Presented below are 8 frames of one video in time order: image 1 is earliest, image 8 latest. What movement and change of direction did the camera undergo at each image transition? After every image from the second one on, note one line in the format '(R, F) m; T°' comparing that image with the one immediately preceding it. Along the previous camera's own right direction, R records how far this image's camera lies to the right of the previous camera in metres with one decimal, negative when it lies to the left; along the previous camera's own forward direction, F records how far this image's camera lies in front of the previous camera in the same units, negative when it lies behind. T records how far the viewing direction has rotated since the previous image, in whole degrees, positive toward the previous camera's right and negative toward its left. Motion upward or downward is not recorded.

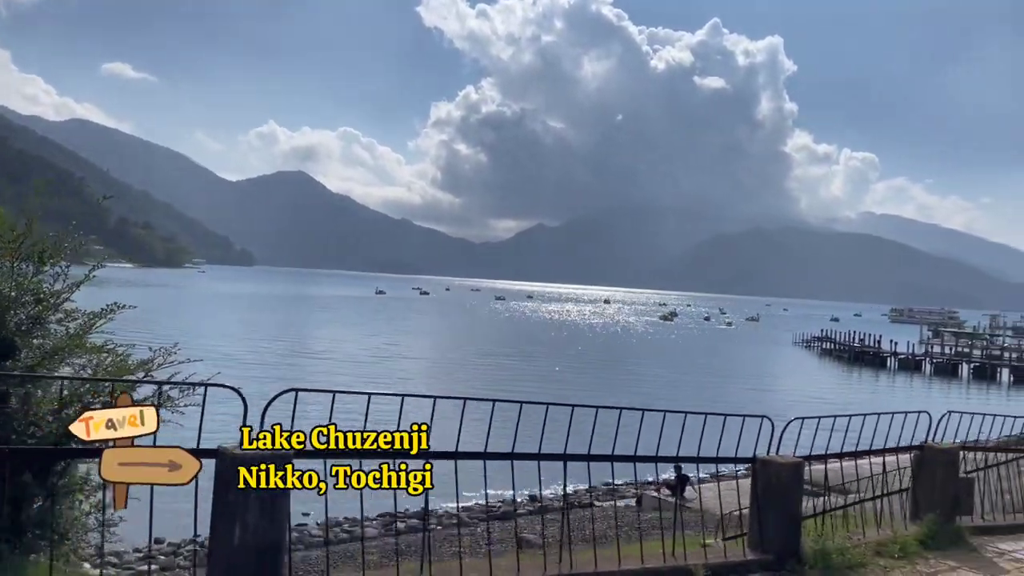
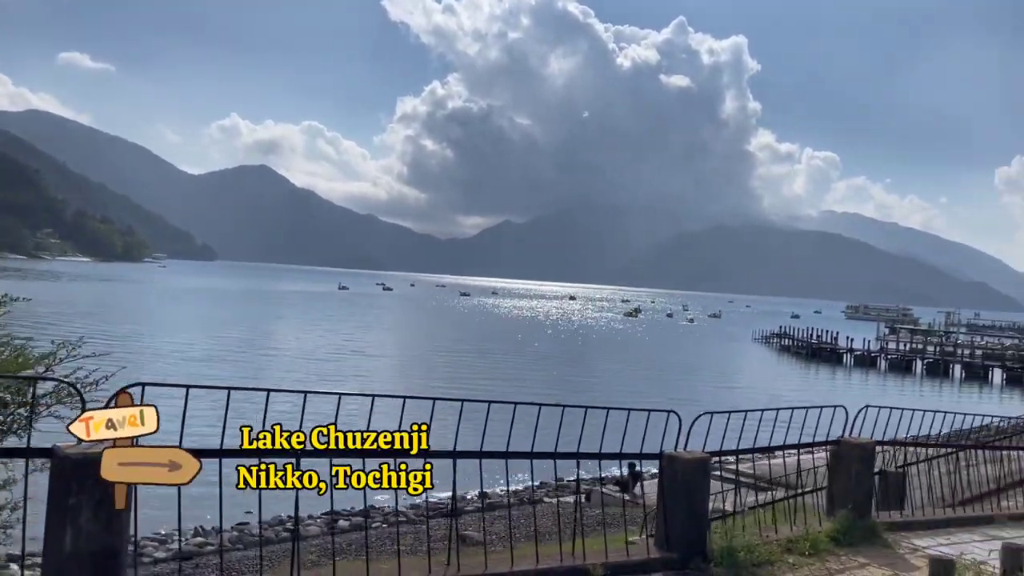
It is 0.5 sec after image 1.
(+0.5, +0.2) m; +2°
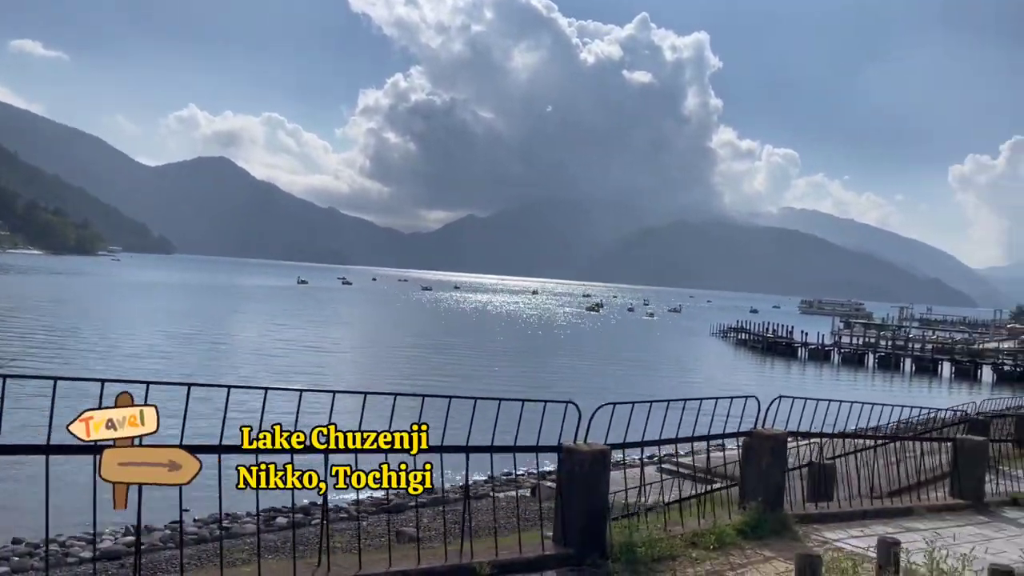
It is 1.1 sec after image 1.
(+0.5, +0.3) m; +3°
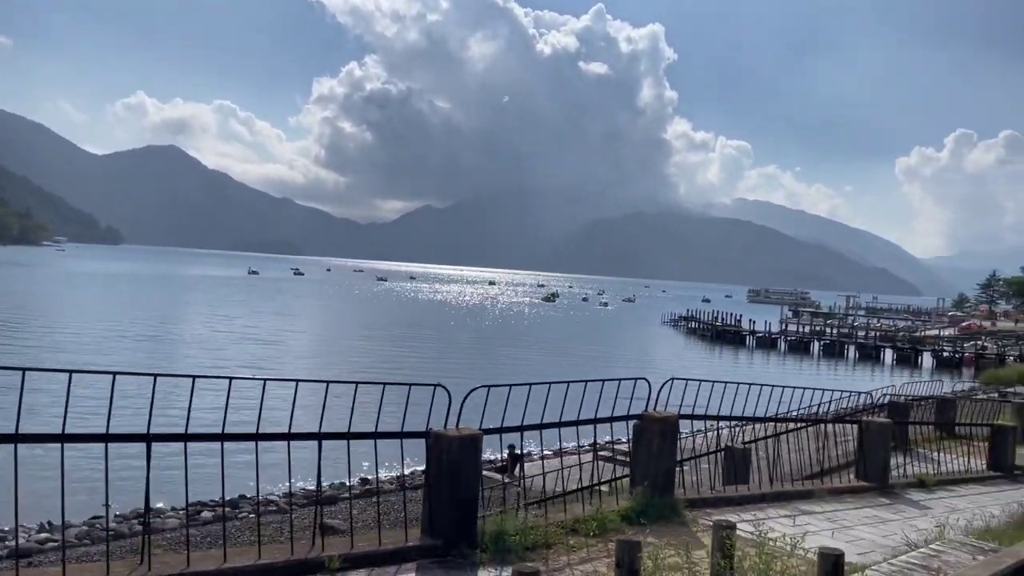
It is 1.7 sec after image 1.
(+0.7, +0.3) m; +3°
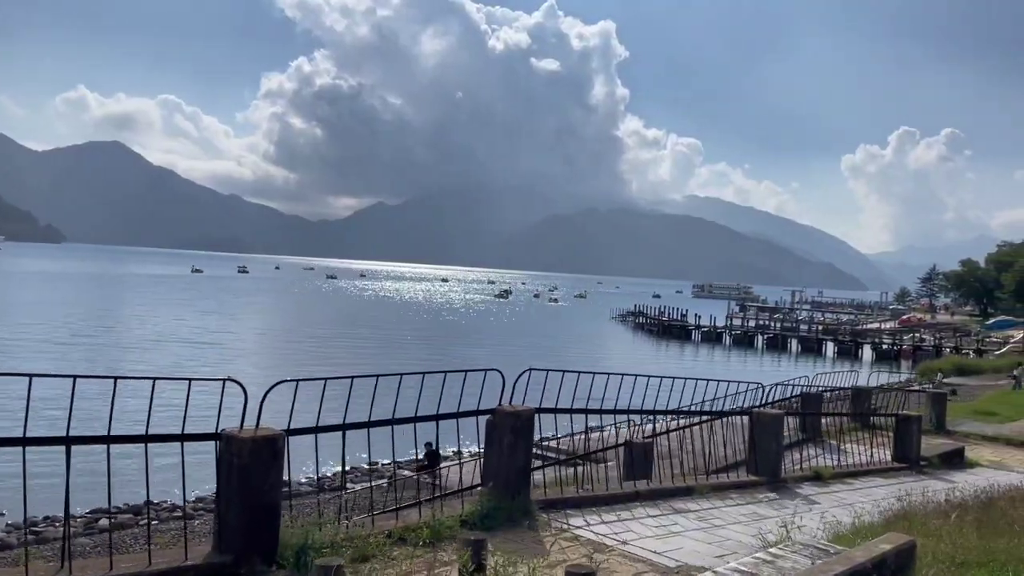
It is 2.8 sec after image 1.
(+1.0, +0.6) m; +3°
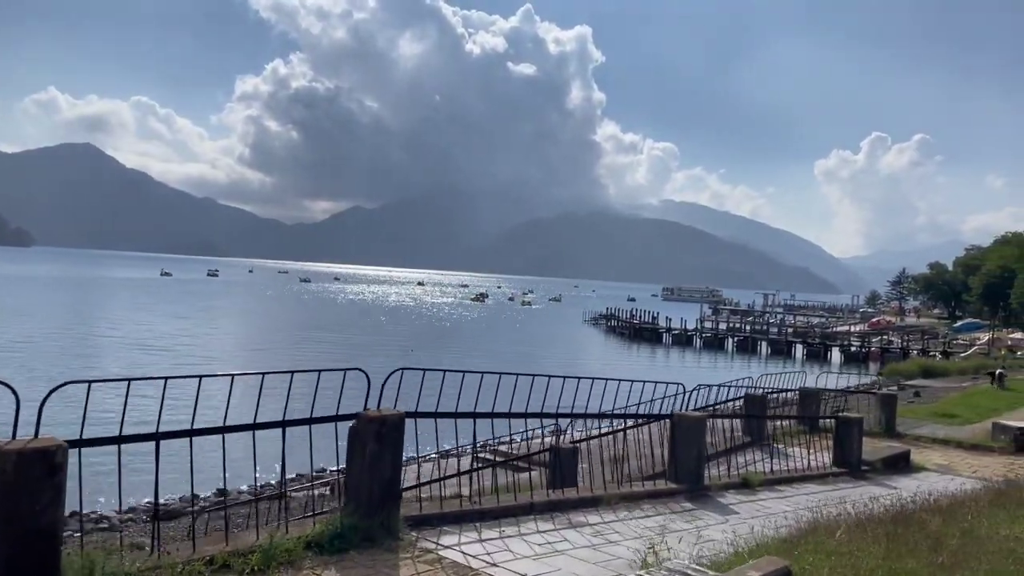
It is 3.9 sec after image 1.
(+0.8, +0.7) m; +2°
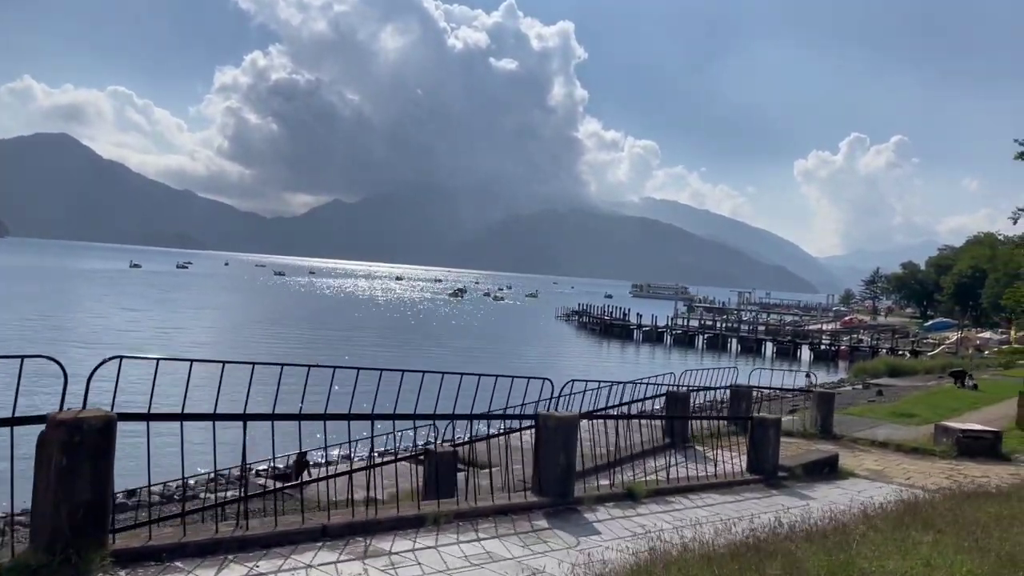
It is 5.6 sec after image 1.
(+1.3, +1.3) m; +1°
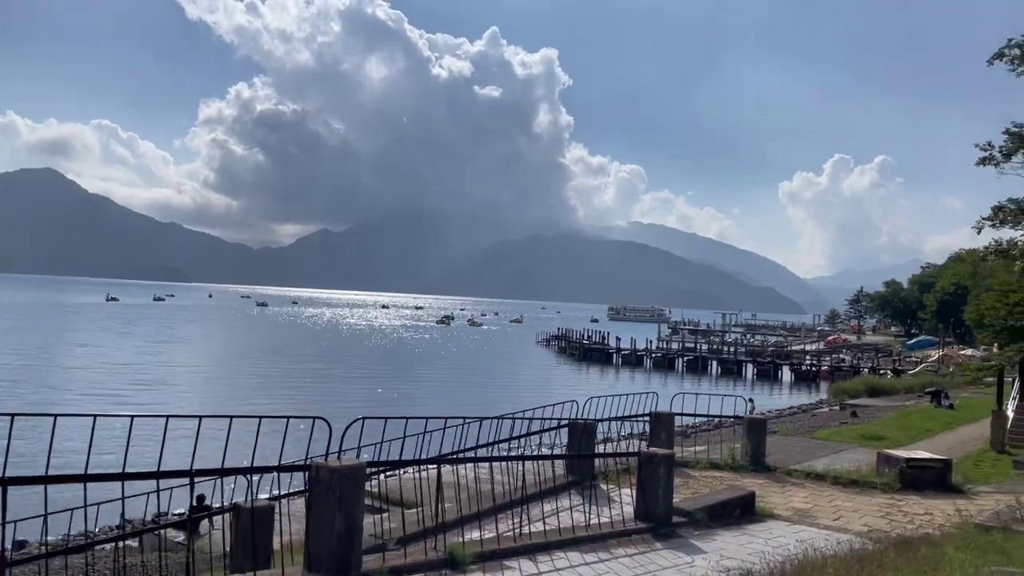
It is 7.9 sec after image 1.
(+1.7, +1.7) m; +1°
